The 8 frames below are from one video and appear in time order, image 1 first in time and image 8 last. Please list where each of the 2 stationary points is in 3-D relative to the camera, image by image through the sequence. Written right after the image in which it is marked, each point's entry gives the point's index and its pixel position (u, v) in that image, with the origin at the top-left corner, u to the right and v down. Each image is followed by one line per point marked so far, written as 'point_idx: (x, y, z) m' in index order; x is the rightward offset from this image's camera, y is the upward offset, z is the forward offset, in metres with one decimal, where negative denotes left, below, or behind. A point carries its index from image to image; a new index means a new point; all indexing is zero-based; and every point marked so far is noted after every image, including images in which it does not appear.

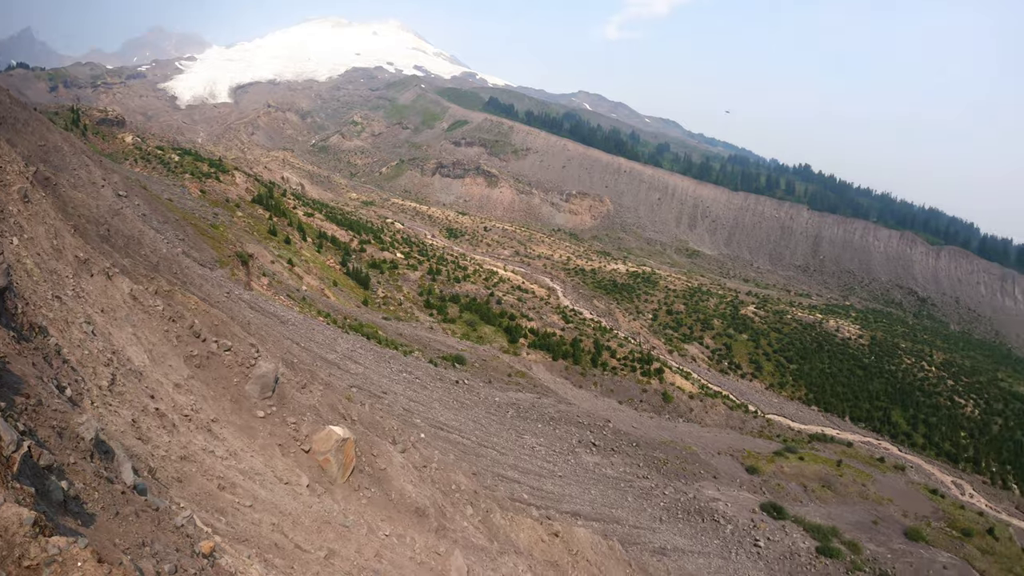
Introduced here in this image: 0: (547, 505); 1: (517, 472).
0: (+1.4, -9.0, +18.5) m
1: (+0.2, -8.2, +19.9) m
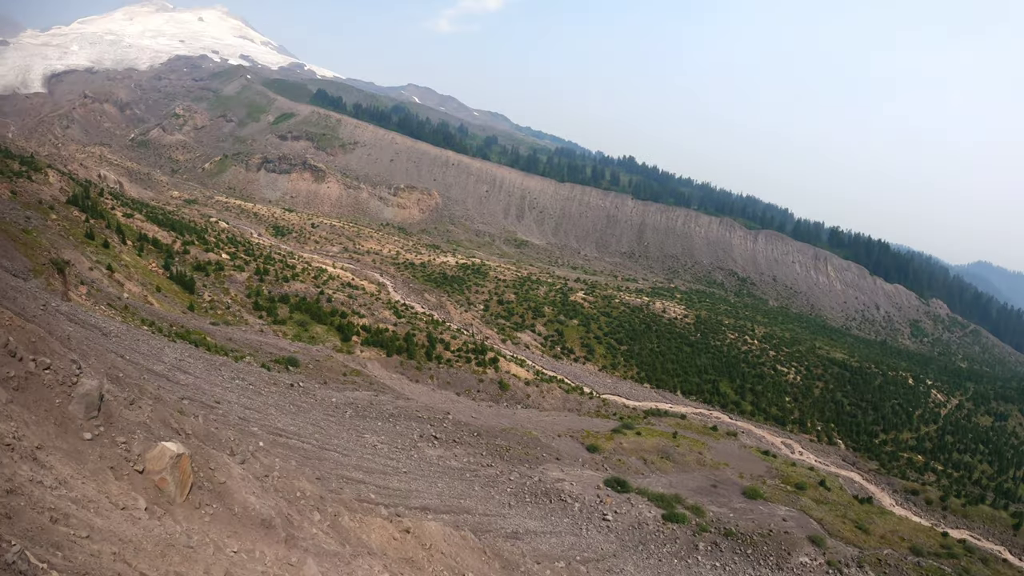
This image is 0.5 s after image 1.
0: (-4.4, -8.8, +18.4) m
1: (-5.8, -8.0, +19.6) m
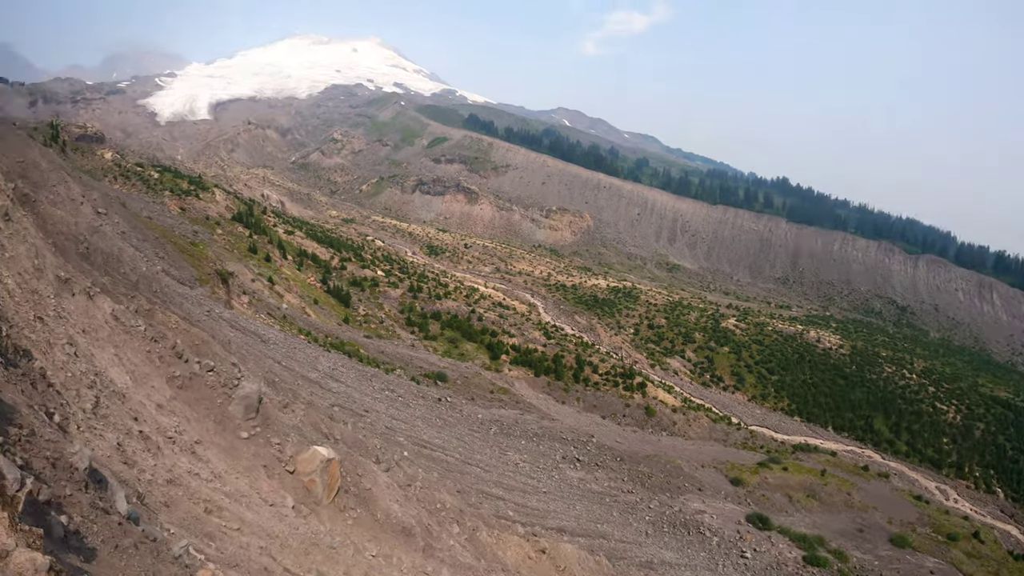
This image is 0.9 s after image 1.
0: (+0.9, -9.6, +18.4) m
1: (-0.4, -8.8, +19.8) m
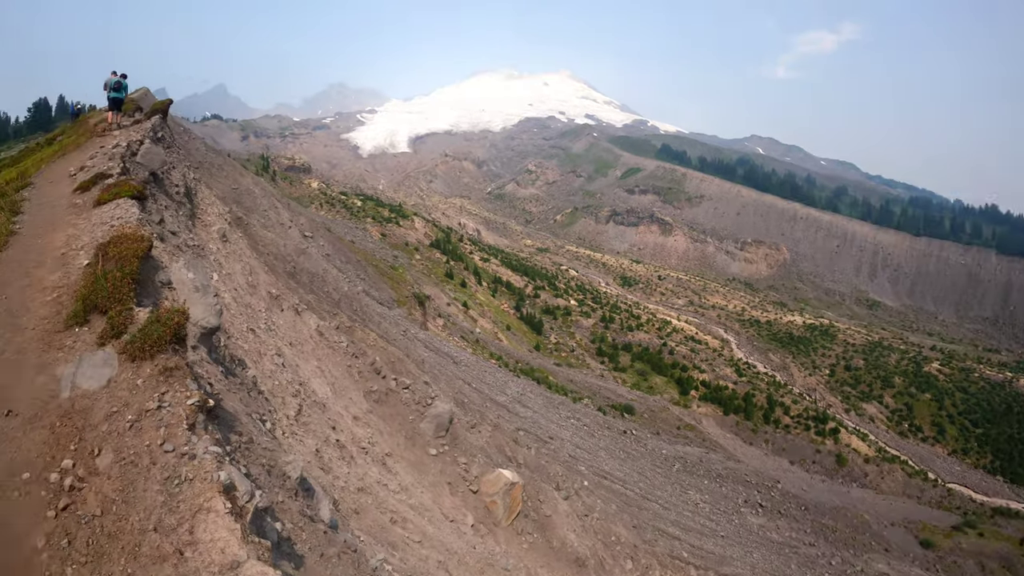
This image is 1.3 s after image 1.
0: (+7.0, -10.7, +17.7) m
1: (+5.9, -9.9, +19.1) m
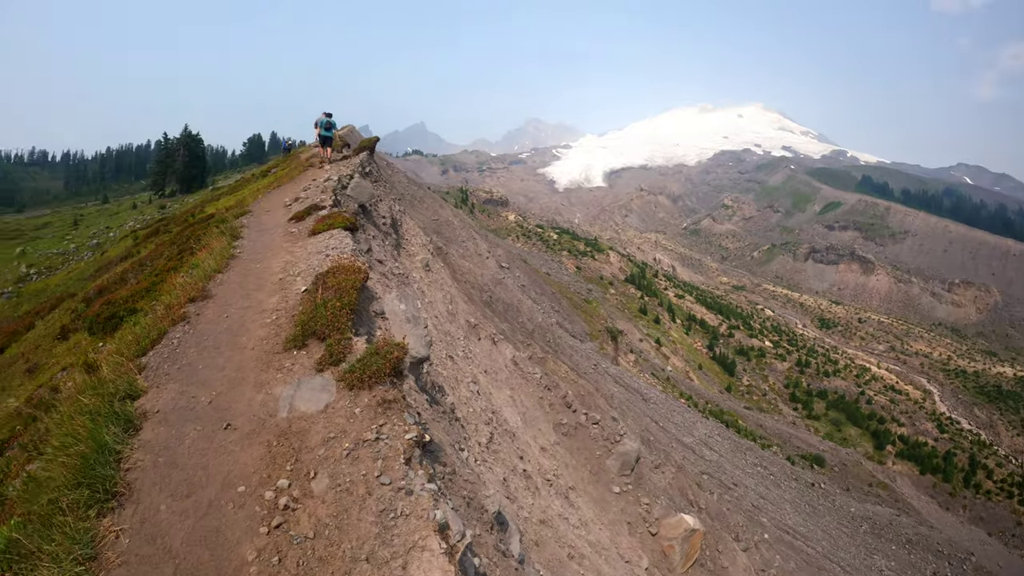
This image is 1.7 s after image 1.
0: (+12.3, -12.4, +16.2) m
1: (+11.3, -11.5, +17.8) m
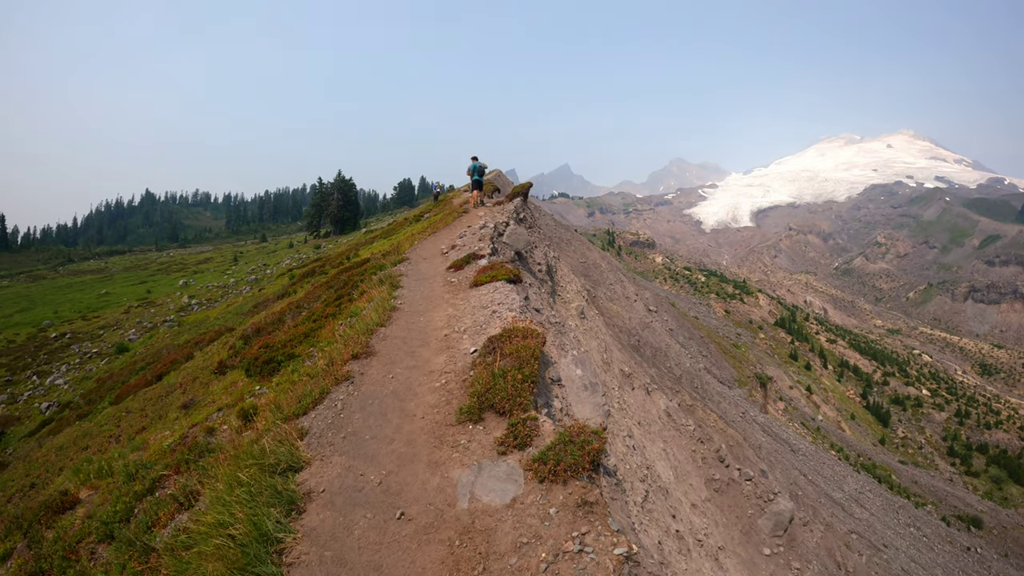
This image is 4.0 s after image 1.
0: (+16.5, -13.8, +13.9) m
1: (+15.7, -13.1, +15.6) m
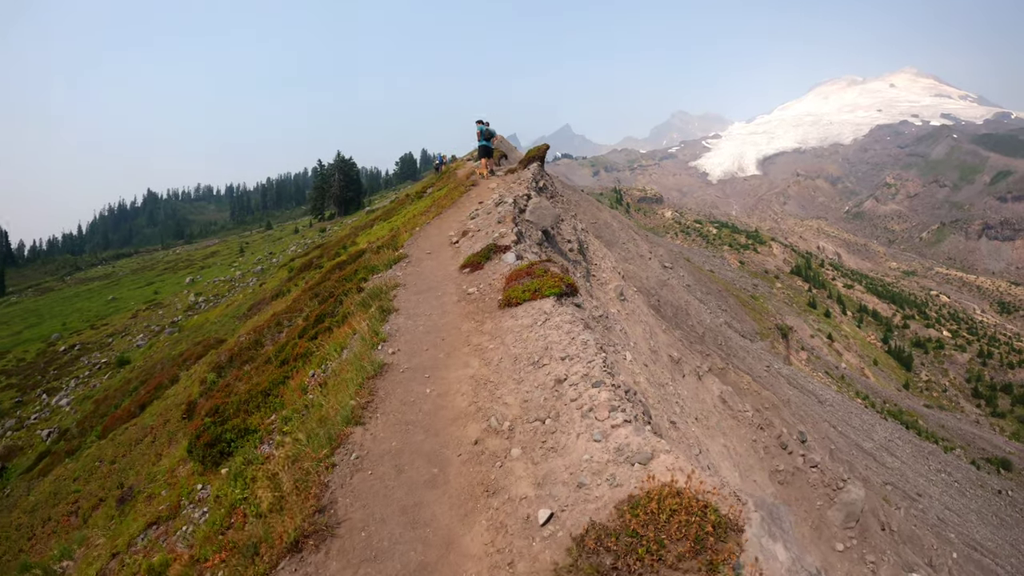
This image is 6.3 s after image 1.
0: (+17.8, -11.6, +13.7) m
1: (+16.9, -10.9, +15.4) m
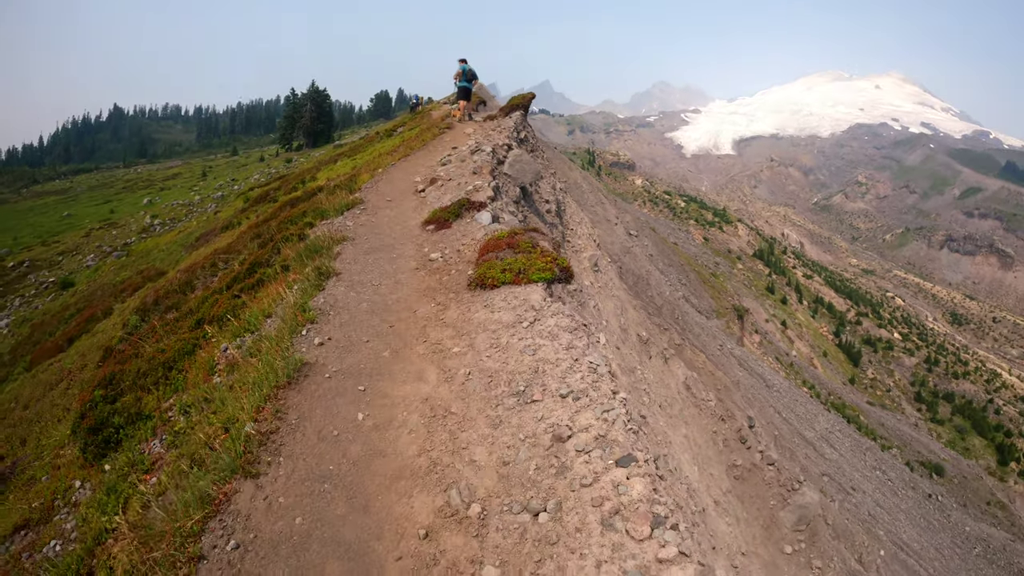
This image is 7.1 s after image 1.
0: (+15.4, -12.0, +14.5) m
1: (+14.6, -11.1, +16.2) m
